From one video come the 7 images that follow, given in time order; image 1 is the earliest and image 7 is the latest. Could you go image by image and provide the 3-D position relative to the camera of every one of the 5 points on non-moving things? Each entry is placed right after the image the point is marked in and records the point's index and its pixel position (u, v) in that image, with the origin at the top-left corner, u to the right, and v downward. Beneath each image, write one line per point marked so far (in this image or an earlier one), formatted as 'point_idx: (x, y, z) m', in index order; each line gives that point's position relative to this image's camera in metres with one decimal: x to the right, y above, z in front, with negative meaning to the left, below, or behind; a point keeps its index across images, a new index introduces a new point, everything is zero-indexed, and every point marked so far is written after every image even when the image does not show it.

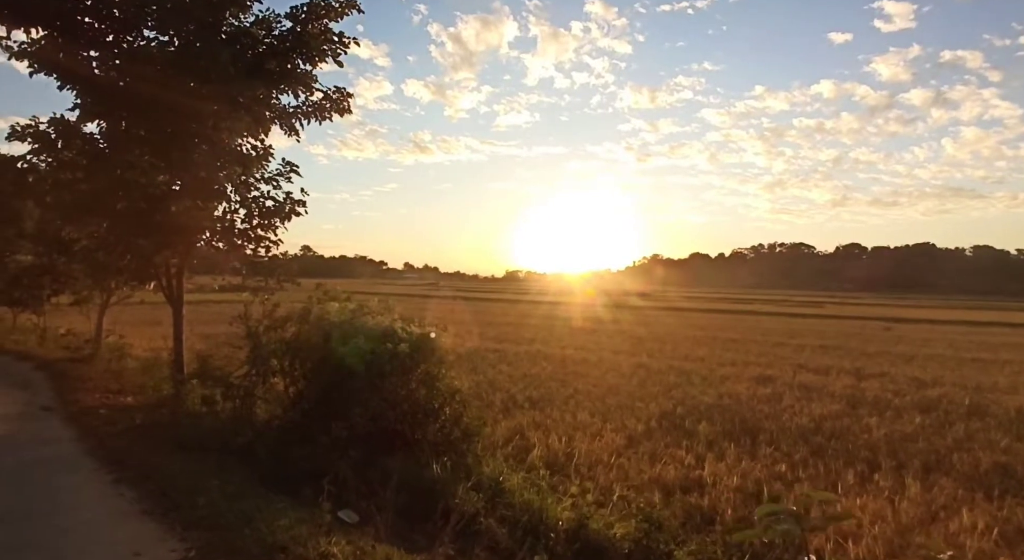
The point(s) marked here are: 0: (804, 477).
0: (+4.4, -2.9, +9.2) m
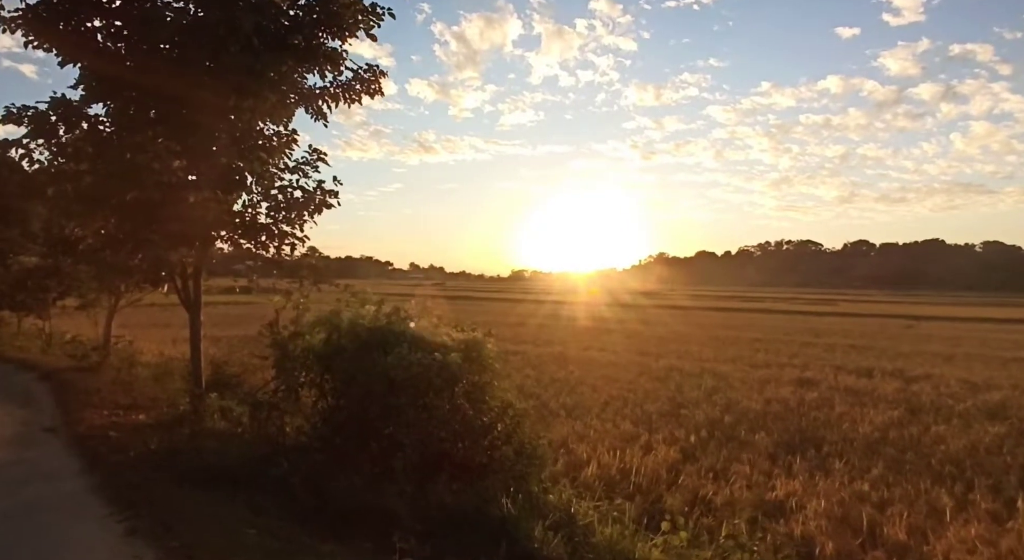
0: (+5.1, -2.9, +8.2) m
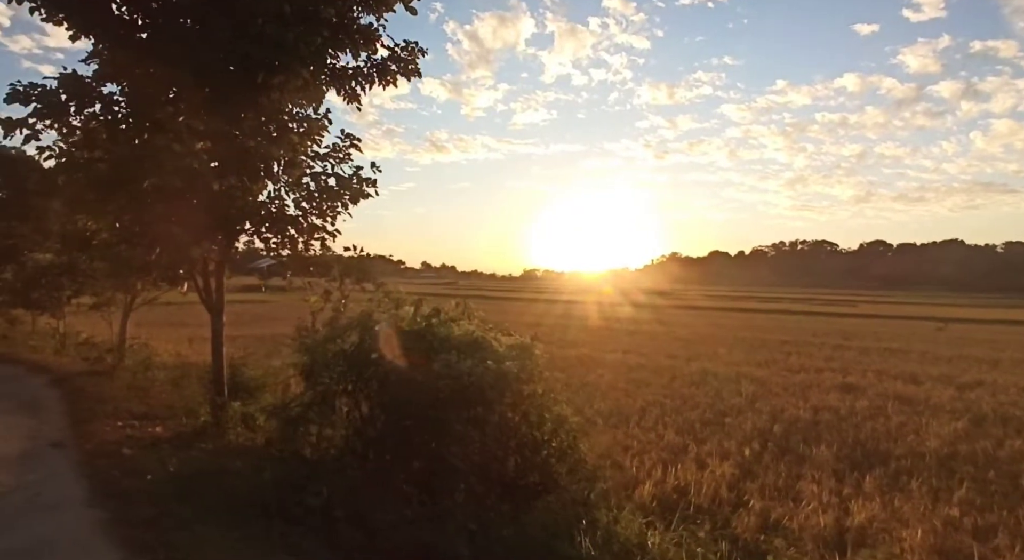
0: (+5.7, -2.9, +7.4) m
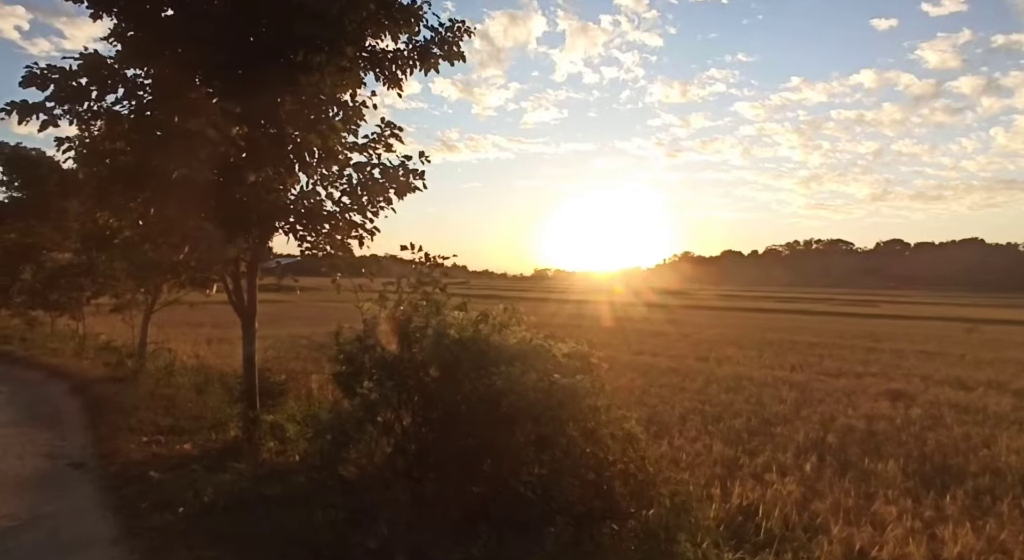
0: (+6.3, -3.0, +6.6) m
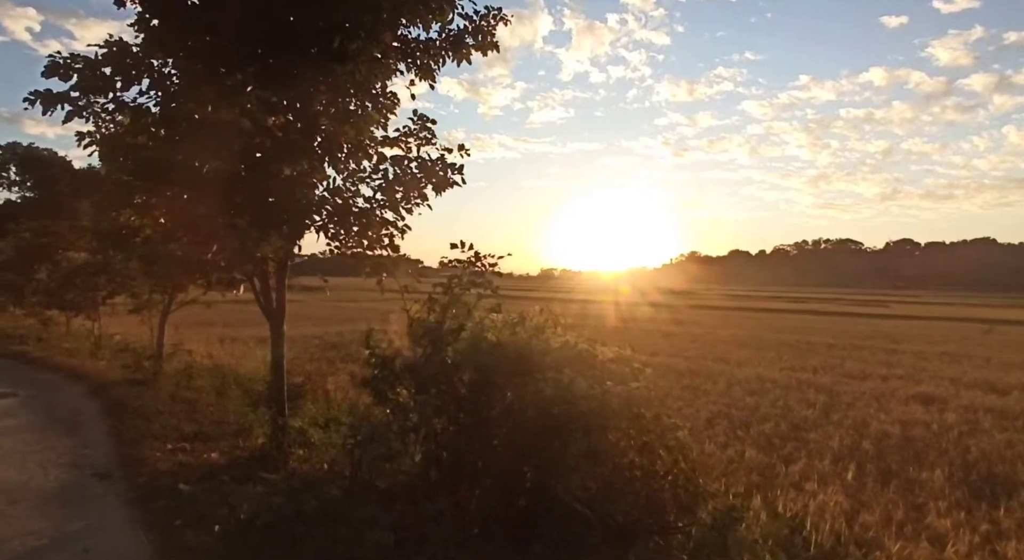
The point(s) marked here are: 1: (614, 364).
0: (+6.7, -3.0, +6.2) m
1: (+0.9, -0.8, +5.6) m
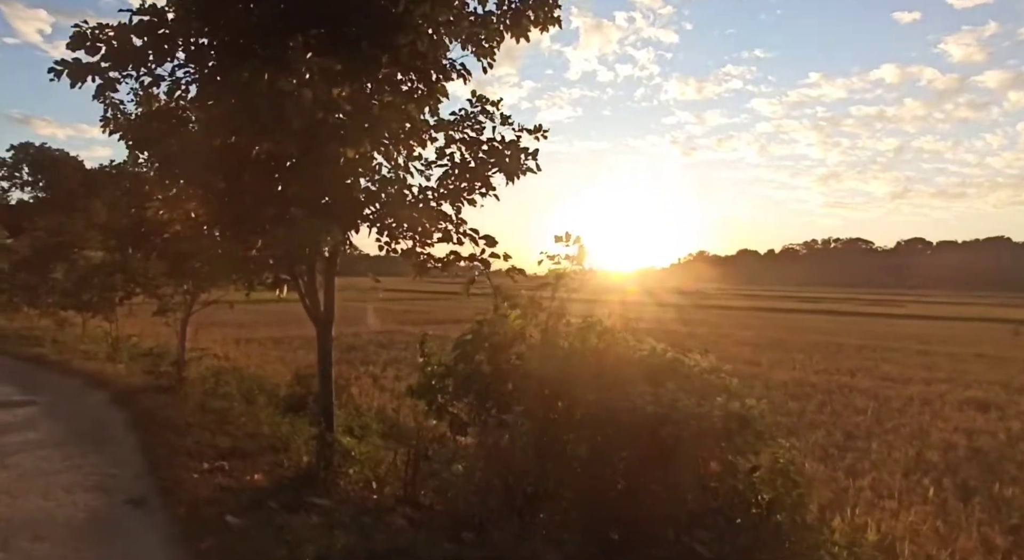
0: (+7.4, -3.0, +5.5) m
1: (+1.6, -0.8, +4.9) m
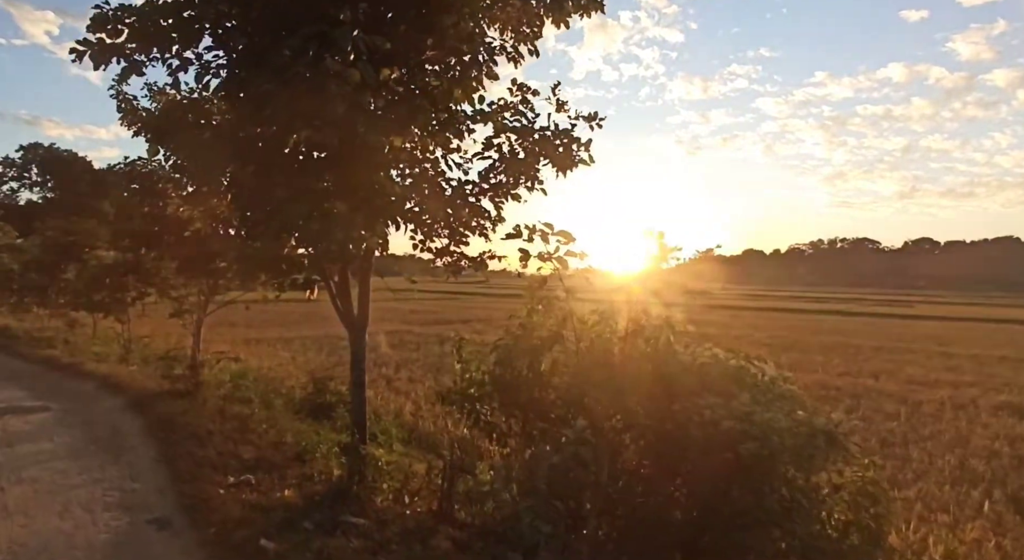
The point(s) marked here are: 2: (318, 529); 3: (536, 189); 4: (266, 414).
0: (+7.8, -3.0, +5.0) m
1: (+2.0, -0.8, +4.5) m
2: (-1.3, -1.7, +4.3) m
3: (+0.2, +0.8, +5.2) m
4: (-3.2, -1.7, +7.9) m
